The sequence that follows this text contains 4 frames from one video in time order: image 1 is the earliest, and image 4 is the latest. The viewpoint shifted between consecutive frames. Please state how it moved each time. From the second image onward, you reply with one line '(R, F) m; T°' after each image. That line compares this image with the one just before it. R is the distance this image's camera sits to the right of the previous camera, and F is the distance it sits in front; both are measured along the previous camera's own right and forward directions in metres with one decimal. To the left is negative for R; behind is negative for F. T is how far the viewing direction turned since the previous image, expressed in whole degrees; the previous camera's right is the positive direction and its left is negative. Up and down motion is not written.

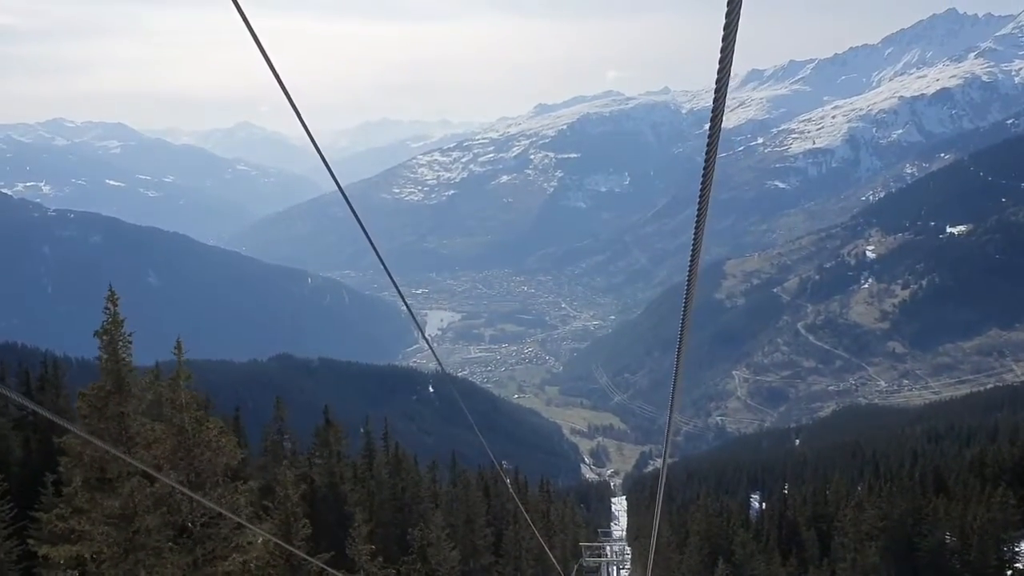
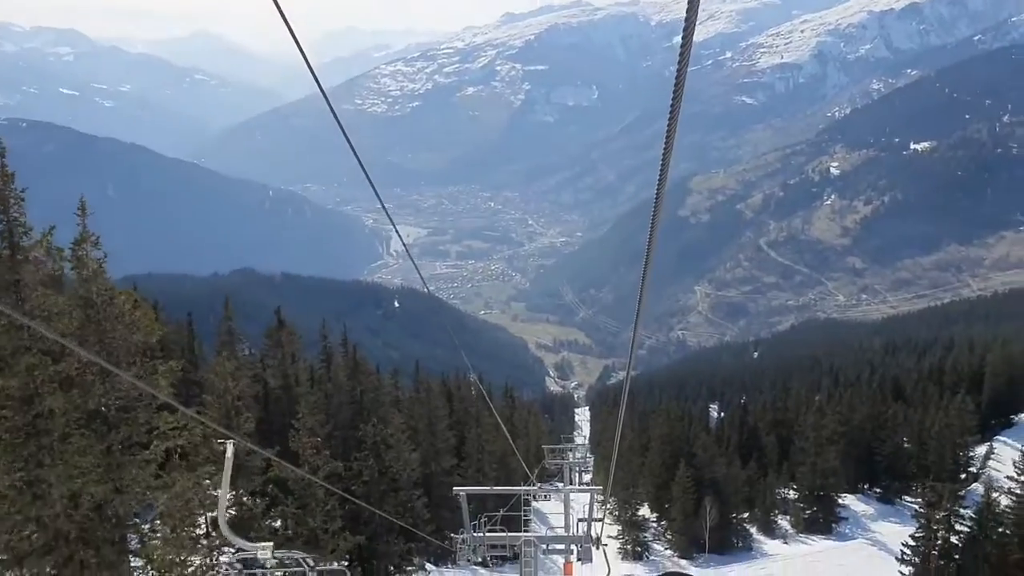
(+0.1, +0.6) m; +2°
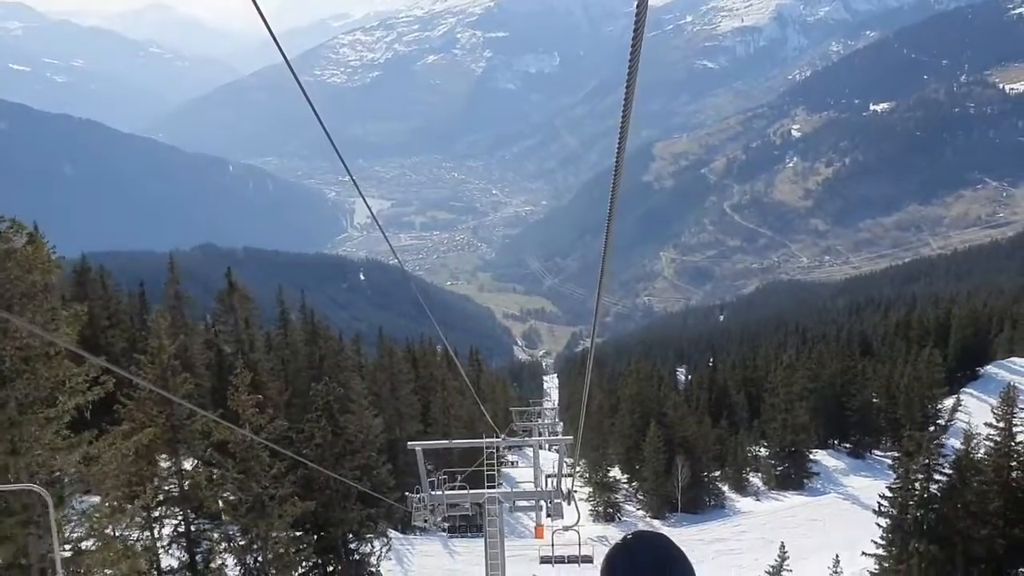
(0.0, +0.6) m; +2°
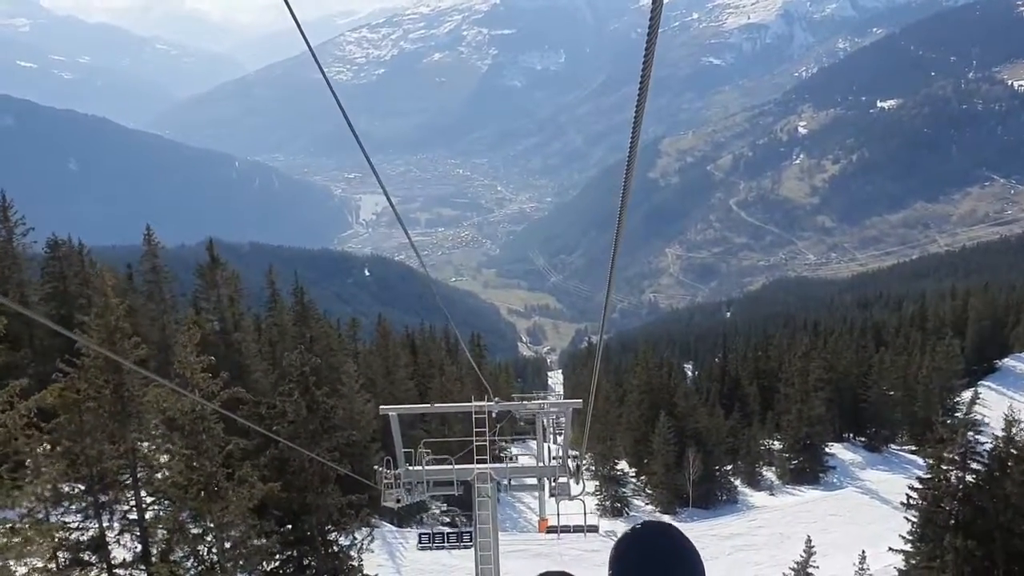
(0.0, +0.9) m; 0°
